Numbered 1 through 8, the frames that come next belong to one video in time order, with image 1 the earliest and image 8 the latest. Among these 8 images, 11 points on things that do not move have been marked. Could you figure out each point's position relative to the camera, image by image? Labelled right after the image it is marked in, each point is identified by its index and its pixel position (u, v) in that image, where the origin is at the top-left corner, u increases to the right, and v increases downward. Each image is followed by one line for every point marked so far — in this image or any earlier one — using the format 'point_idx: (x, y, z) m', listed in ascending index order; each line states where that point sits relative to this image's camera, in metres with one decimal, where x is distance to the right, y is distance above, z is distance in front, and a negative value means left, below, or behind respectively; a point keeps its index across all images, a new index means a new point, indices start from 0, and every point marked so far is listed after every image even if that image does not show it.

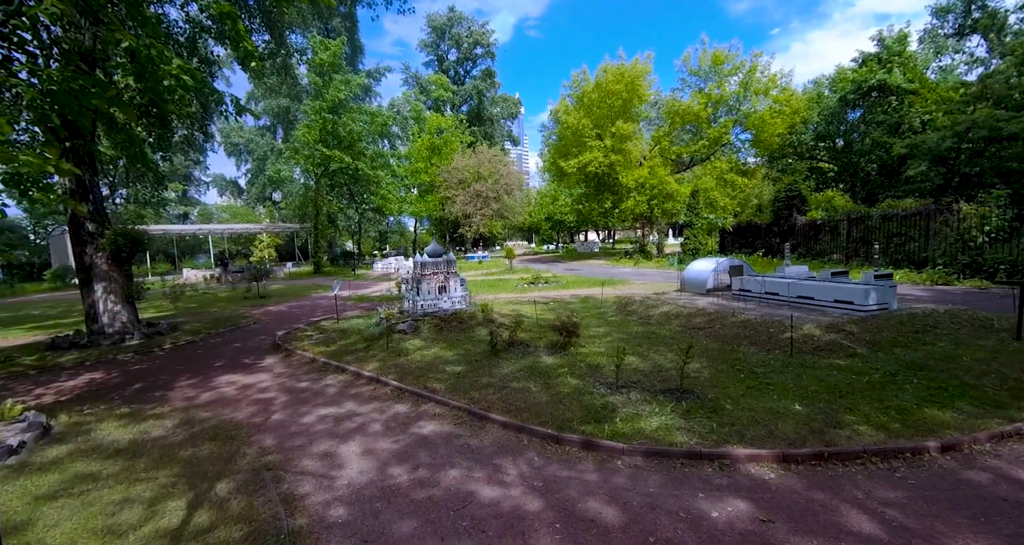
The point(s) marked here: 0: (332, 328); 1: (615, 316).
0: (-4.6, -1.4, +11.4) m
1: (+2.4, -1.1, +10.8) m
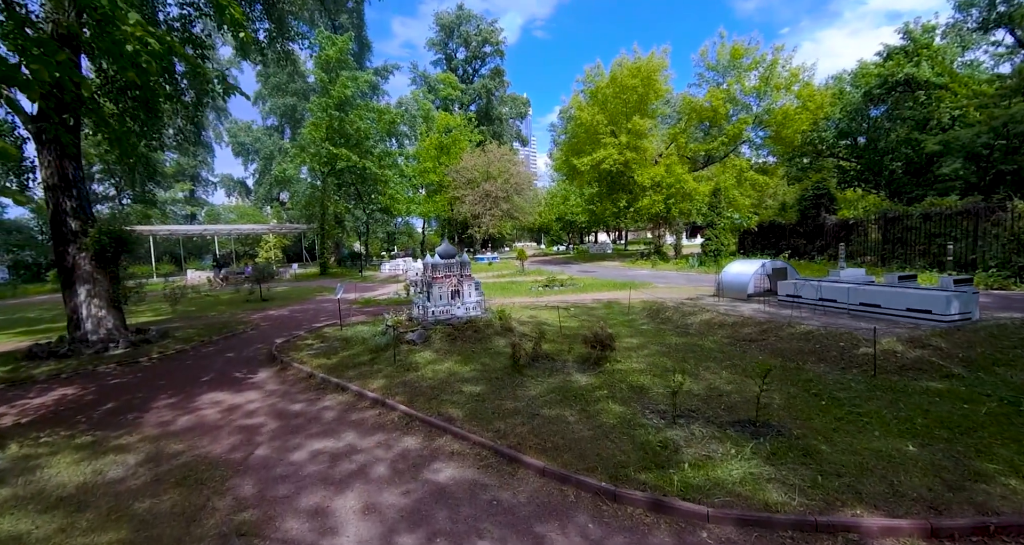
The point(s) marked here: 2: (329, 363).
0: (-4.1, -1.5, +10.5) m
1: (+2.9, -1.2, +9.7) m
2: (-3.2, -1.6, +7.9) m
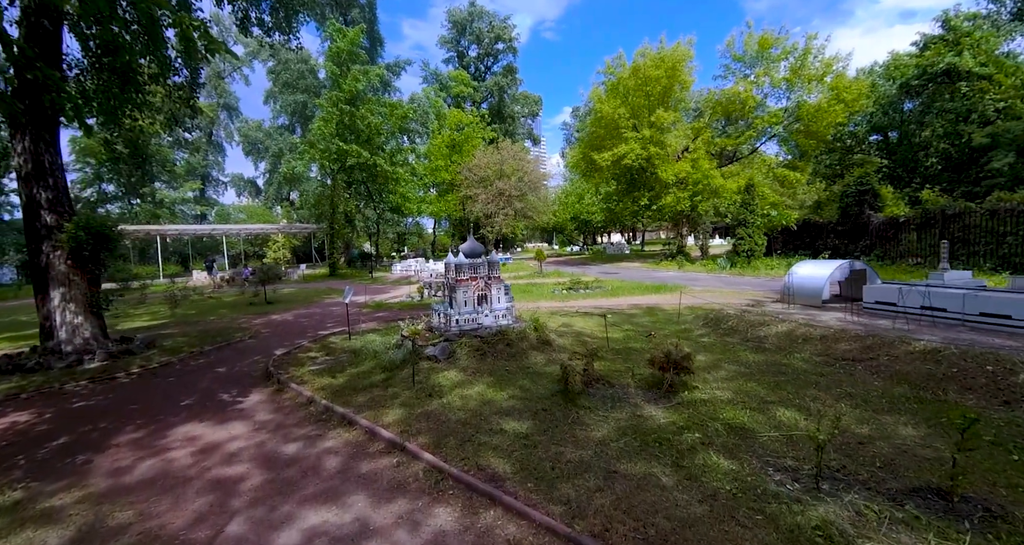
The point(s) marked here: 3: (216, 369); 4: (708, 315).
0: (-3.4, -1.5, +9.1) m
1: (+3.6, -1.2, +8.2) m
2: (-2.6, -1.6, +6.5) m
3: (-5.5, -1.8, +8.3) m
4: (+4.2, -0.9, +9.7) m
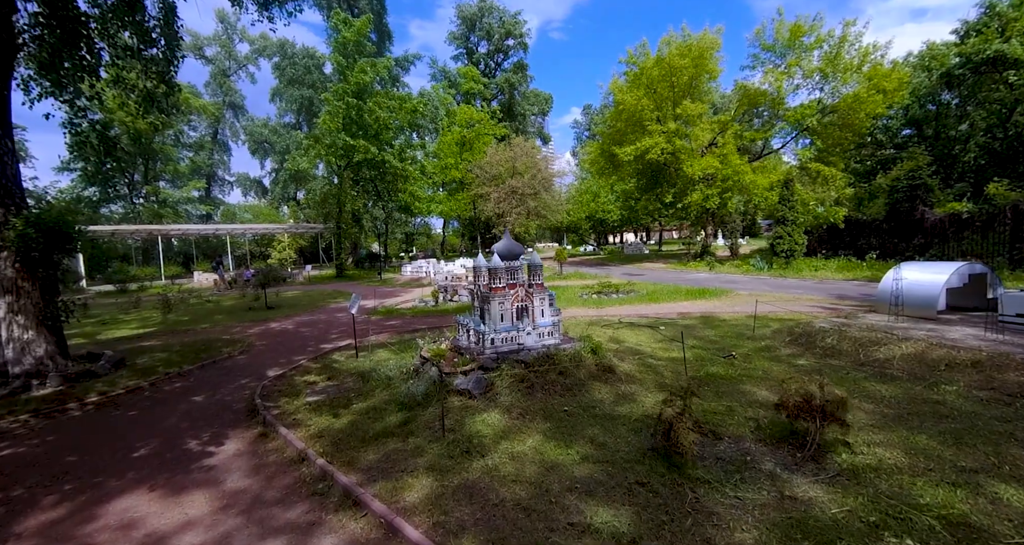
0: (-2.8, -1.6, +7.5) m
1: (+4.2, -1.3, +6.5) m
2: (-1.9, -1.7, +4.9) m
3: (-4.8, -1.9, +6.7) m
4: (+4.9, -1.0, +8.0) m
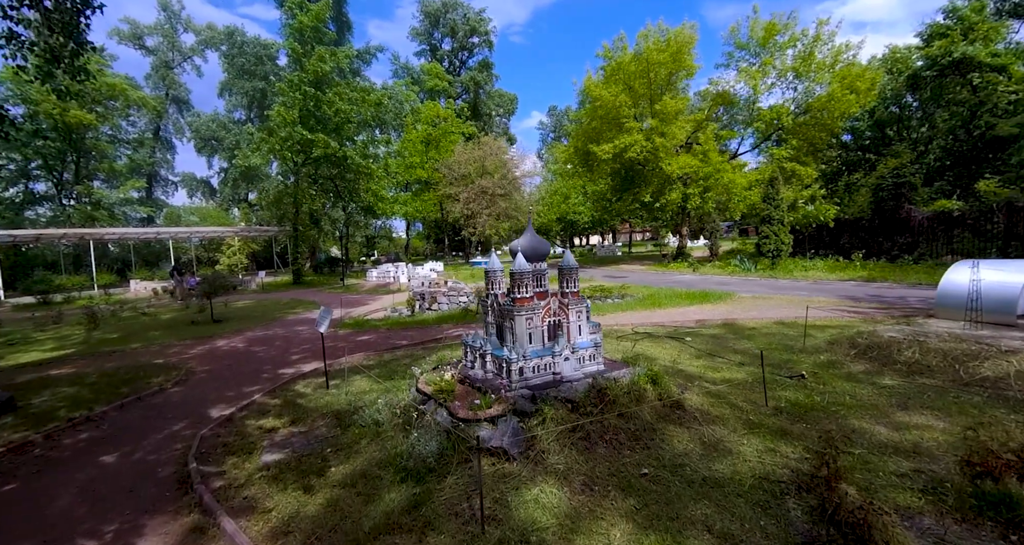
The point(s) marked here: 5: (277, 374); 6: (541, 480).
0: (-2.5, -1.7, +5.8) m
1: (+4.5, -1.3, +5.4) m
2: (-1.5, -1.8, +3.3) m
3: (-4.4, -2.0, +4.9) m
4: (+5.1, -1.0, +6.9) m
5: (-4.1, -1.7, +7.8) m
6: (+0.2, -1.6, +3.4) m
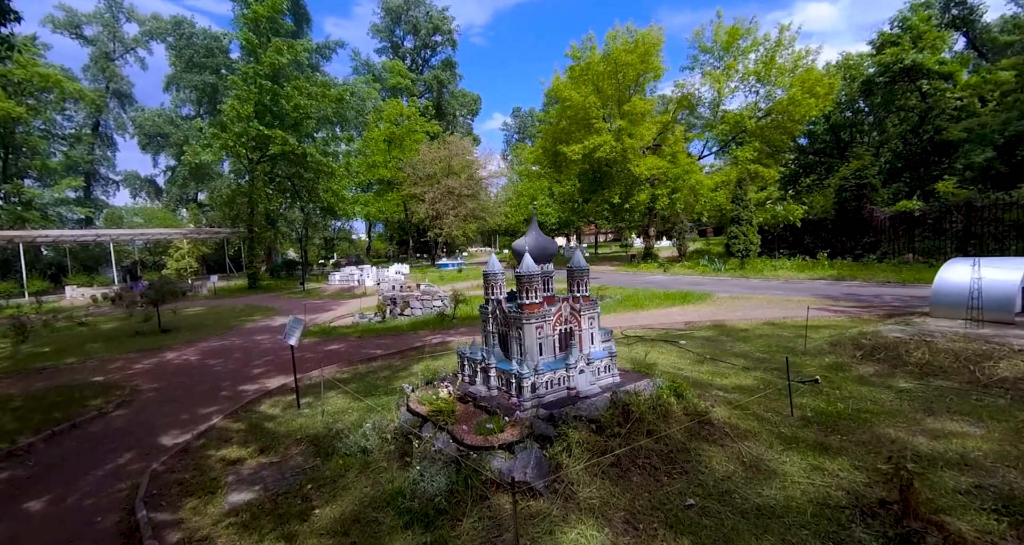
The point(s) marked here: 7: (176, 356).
0: (-2.5, -1.8, +5.1) m
1: (+4.6, -1.3, +5.2) m
2: (-1.2, -1.8, +2.6) m
3: (-4.4, -2.1, +4.0) m
4: (+5.0, -1.0, +6.8) m
5: (-4.2, -1.8, +6.9) m
6: (+0.4, -1.6, +2.9) m
7: (-7.3, -1.8, +9.8) m
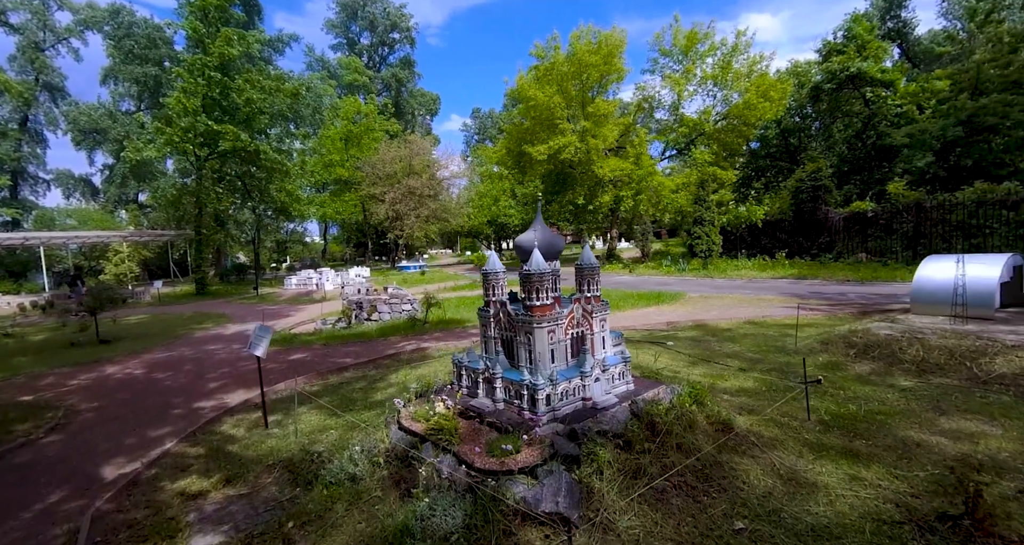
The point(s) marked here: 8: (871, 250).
0: (-2.5, -1.8, +4.4) m
1: (+4.5, -1.3, +5.1) m
2: (-1.0, -1.8, +2.1) m
3: (-4.2, -2.1, +3.2) m
4: (+4.8, -1.0, +6.8) m
5: (-4.3, -1.9, +6.1) m
6: (+0.6, -1.6, +2.5) m
7: (-7.7, -1.9, +8.7) m
8: (+14.7, +1.0, +18.5) m
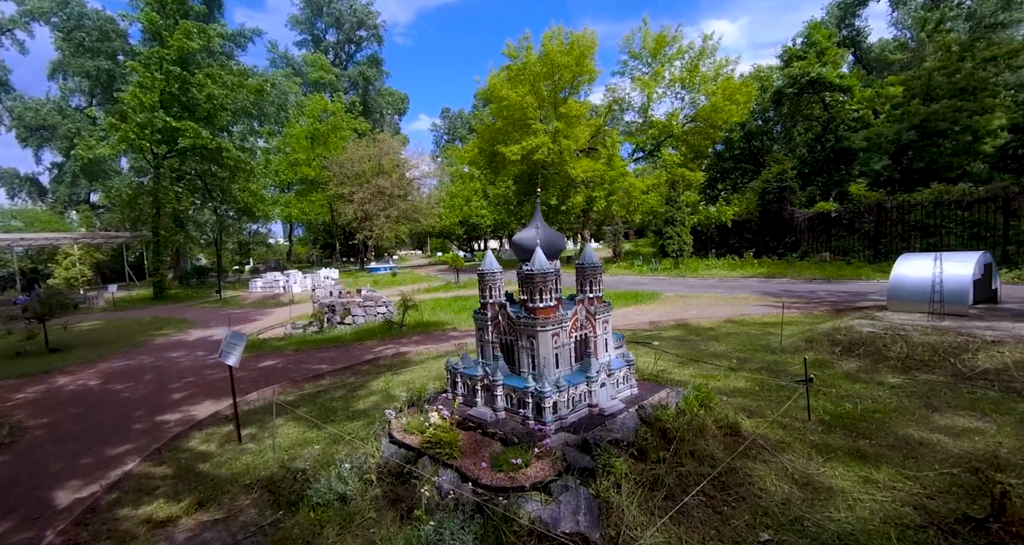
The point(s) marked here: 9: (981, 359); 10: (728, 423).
0: (-2.5, -1.8, +4.1) m
1: (+4.5, -1.3, +5.2) m
2: (-0.9, -1.8, +1.8) m
3: (-4.2, -2.1, +2.7) m
4: (+4.7, -1.0, +6.9) m
5: (-4.4, -1.9, +5.6) m
6: (+0.7, -1.6, +2.3) m
7: (-8.0, -2.0, +8.0) m
8: (+13.7, +1.0, +19.2) m
9: (+5.4, -1.0, +5.2) m
10: (+1.8, -1.2, +3.8) m
